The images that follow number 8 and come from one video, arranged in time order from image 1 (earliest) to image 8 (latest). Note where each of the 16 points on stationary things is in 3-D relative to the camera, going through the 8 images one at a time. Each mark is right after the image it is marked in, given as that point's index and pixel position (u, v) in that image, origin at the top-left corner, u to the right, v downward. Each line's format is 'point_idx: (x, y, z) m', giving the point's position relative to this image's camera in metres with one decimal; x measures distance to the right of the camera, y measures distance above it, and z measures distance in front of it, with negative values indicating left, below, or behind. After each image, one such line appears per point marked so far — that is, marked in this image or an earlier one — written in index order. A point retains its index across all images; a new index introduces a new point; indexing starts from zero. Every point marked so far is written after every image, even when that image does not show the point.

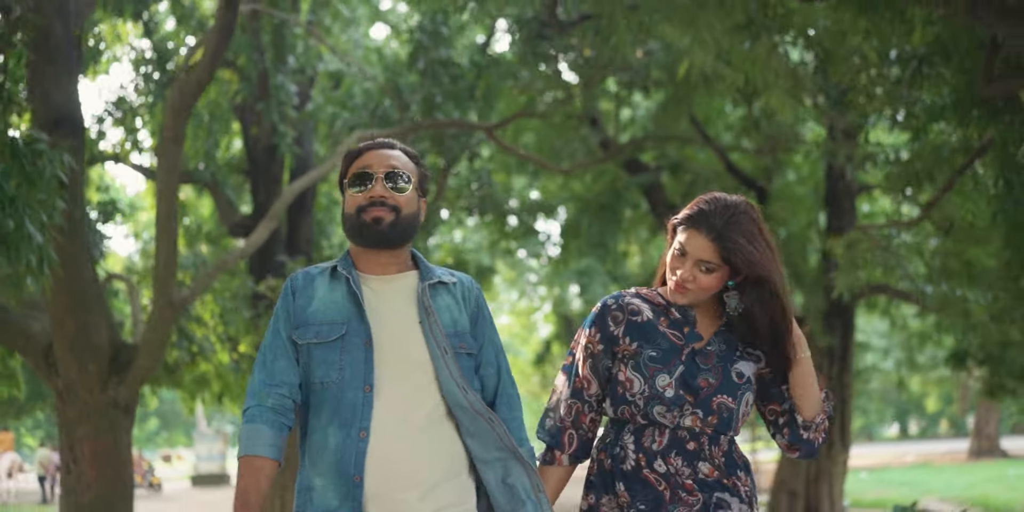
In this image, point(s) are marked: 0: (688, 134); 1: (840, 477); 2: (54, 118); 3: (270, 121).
0: (+2.0, +1.4, +14.4) m
1: (+3.9, -2.6, +14.6) m
2: (-3.4, +1.1, +9.5) m
3: (-2.8, +1.6, +14.8) m
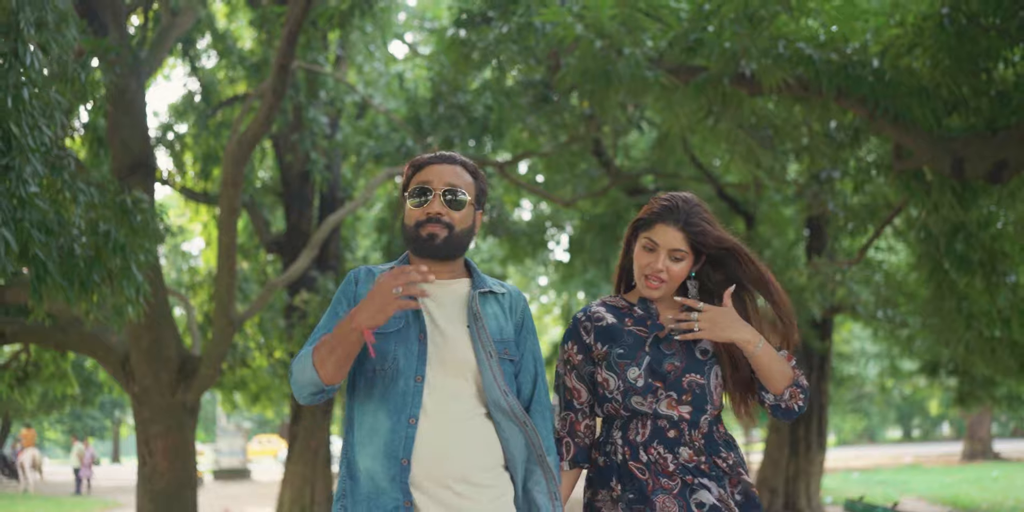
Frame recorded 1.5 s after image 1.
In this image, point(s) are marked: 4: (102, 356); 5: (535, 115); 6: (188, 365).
0: (+2.2, +1.2, +16.0) m
1: (+4.0, -2.8, +16.3) m
2: (-3.4, +0.8, +11.2) m
3: (-2.7, +1.4, +16.5) m
4: (-3.6, -0.8, +10.8) m
5: (+0.2, +1.2, +13.7) m
6: (-2.9, -1.0, +11.1) m
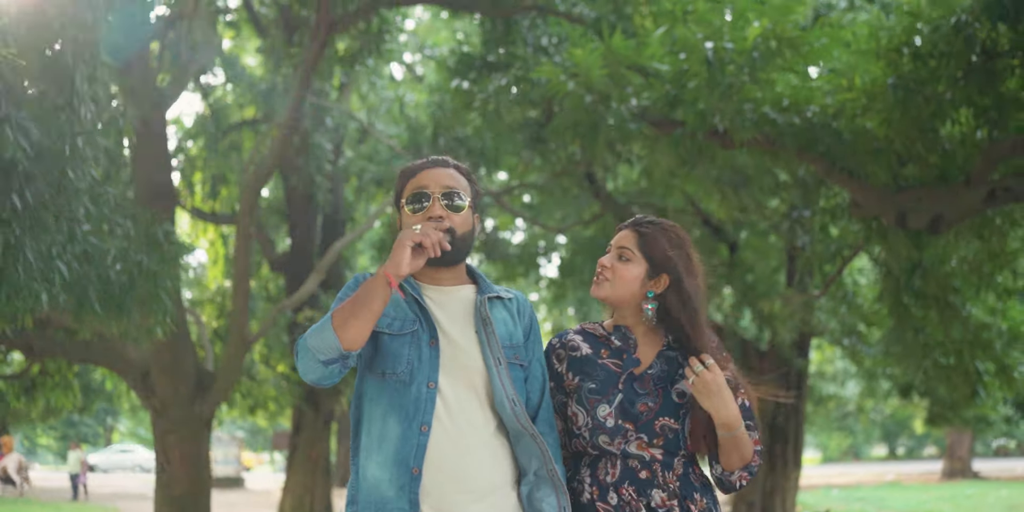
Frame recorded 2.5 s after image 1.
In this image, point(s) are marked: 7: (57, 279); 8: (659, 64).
0: (+2.1, +0.8, +16.9) m
1: (+3.8, -3.2, +17.1) m
2: (-3.4, +0.6, +12.0) m
3: (-2.8, +1.1, +17.4) m
4: (-3.6, -1.0, +11.6) m
5: (+0.1, +0.9, +14.5) m
6: (-2.9, -1.2, +11.9) m
7: (-2.8, -0.1, +7.7) m
8: (+1.1, +1.5, +9.9) m
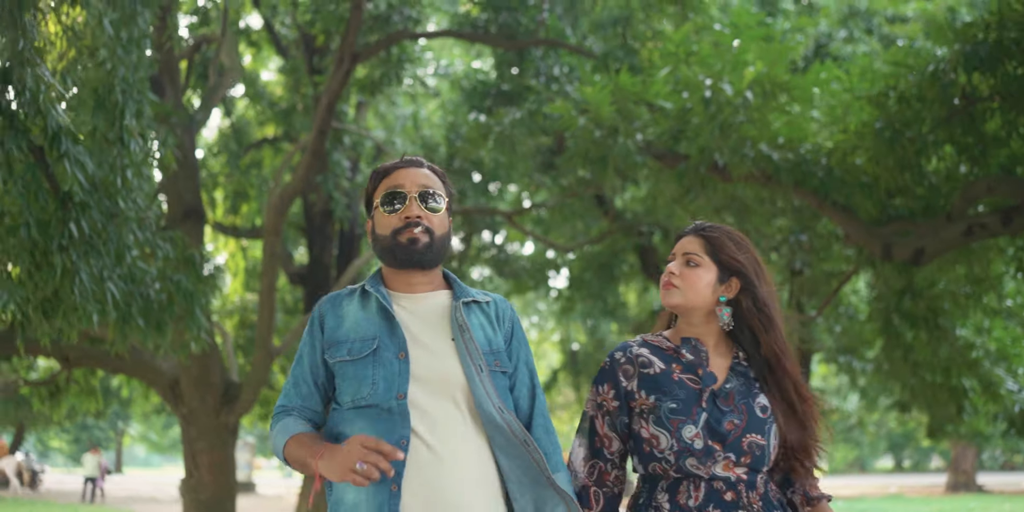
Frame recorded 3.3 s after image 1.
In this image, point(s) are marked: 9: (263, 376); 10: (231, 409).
0: (+2.2, +0.6, +17.5) m
1: (+3.9, -3.5, +17.7) m
2: (-3.3, +0.5, +12.7) m
3: (-2.6, +0.9, +18.0) m
4: (-3.5, -1.2, +12.2) m
5: (+0.2, +0.7, +15.2) m
6: (-2.8, -1.3, +12.6) m
7: (-2.7, -0.3, +8.3) m
8: (+1.3, +1.3, +10.5) m
9: (-2.4, -1.2, +12.3) m
10: (-2.8, -1.5, +12.5) m
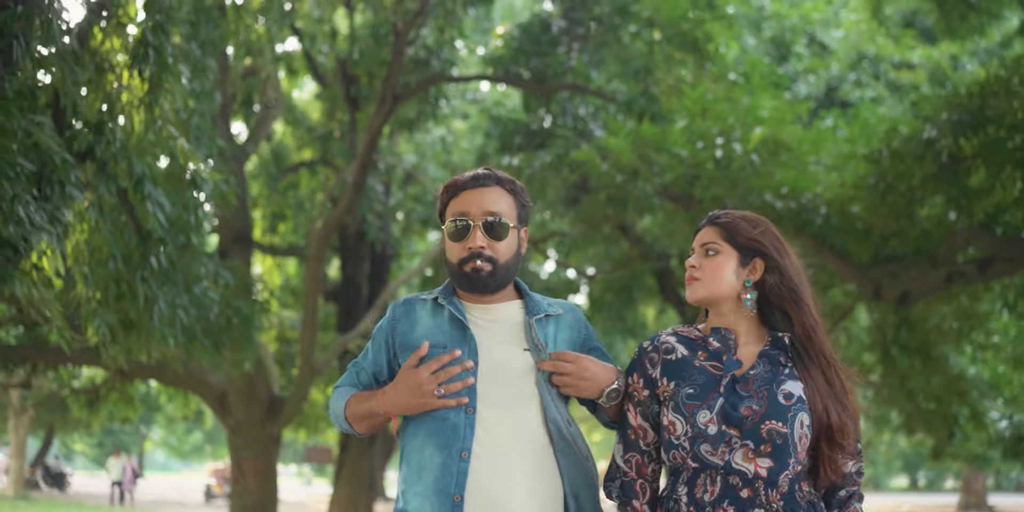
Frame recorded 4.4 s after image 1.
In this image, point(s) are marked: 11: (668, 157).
0: (+2.6, +0.2, +18.4) m
1: (+4.2, -3.9, +18.6) m
2: (-3.0, +0.2, +13.7) m
3: (-2.2, +0.6, +19.0) m
4: (-3.3, -1.4, +13.2) m
5: (+0.6, +0.4, +16.1) m
6: (-2.6, -1.6, +13.6) m
7: (-2.5, -0.5, +9.3) m
8: (+1.5, +1.0, +11.5) m
9: (-2.2, -1.4, +13.2) m
10: (-2.5, -1.8, +13.5) m
11: (+1.4, +0.9, +11.7) m
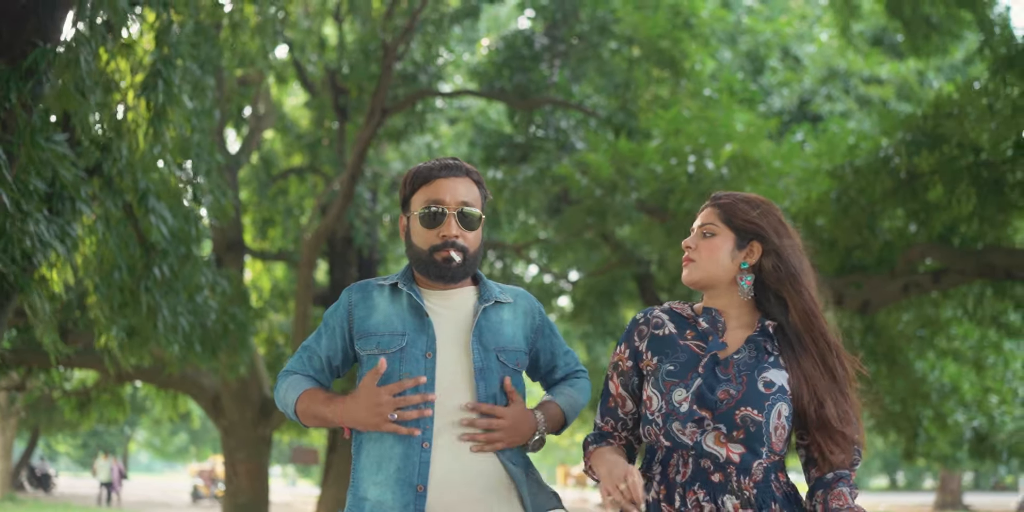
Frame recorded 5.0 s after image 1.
0: (+2.4, +0.1, +19.0) m
1: (+4.0, -4.0, +19.2) m
2: (-3.2, +0.1, +14.2) m
3: (-2.5, +0.6, +19.5) m
4: (-3.5, -1.5, +13.7) m
5: (+0.4, +0.3, +16.7) m
6: (-2.8, -1.7, +14.1) m
7: (-2.6, -0.6, +9.8) m
8: (+1.4, +0.9, +12.0) m
9: (-2.4, -1.5, +13.8) m
10: (-2.7, -1.9, +14.0) m
11: (+1.3, +0.8, +12.3) m
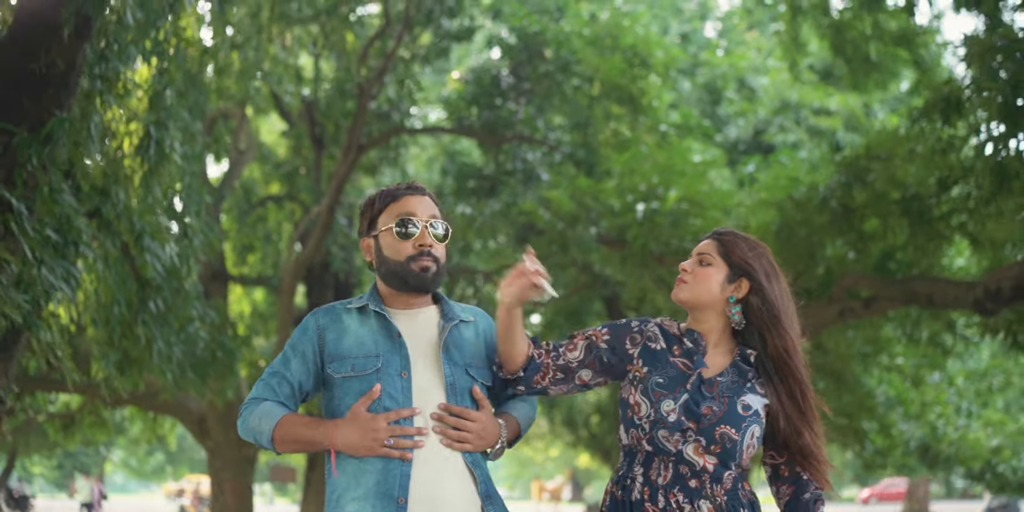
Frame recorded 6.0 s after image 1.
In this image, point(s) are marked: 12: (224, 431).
0: (+1.9, -0.2, +19.9) m
1: (+3.6, -4.3, +20.0) m
2: (-3.5, -0.2, +14.9) m
3: (-2.9, +0.2, +20.3) m
4: (-3.8, -1.8, +14.5) m
5: (0.0, 0.0, +17.5) m
6: (-3.1, -2.0, +14.8) m
7: (-2.9, -0.9, +10.6) m
8: (+1.1, +0.6, +12.9) m
9: (-2.7, -1.8, +14.5) m
10: (-3.1, -2.2, +14.7) m
11: (+1.0, +0.5, +13.1) m
12: (-3.3, -2.0, +14.6) m
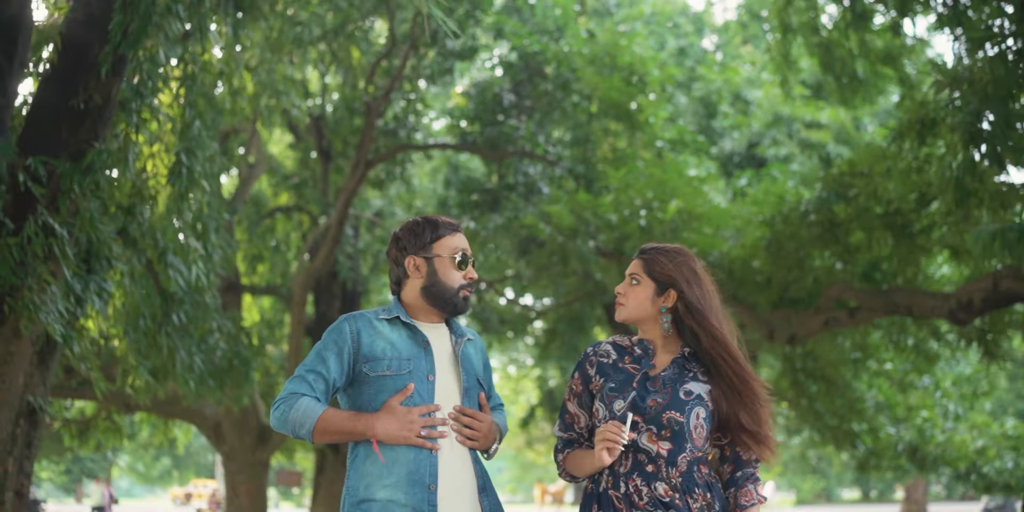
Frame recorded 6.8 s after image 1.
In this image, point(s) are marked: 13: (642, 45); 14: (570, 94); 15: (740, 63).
0: (+2.0, -0.4, +20.5) m
1: (+3.6, -4.4, +20.6) m
2: (-3.5, -0.3, +15.5) m
3: (-2.9, 0.0, +20.9) m
4: (-3.7, -2.0, +15.1) m
5: (0.0, -0.2, +18.1) m
6: (-3.0, -2.2, +15.4) m
7: (-2.8, -1.0, +11.2) m
8: (+1.1, +0.5, +13.5) m
9: (-2.7, -2.0, +15.1) m
10: (-3.0, -2.3, +15.3) m
11: (+1.0, +0.4, +13.7) m
12: (-3.3, -2.2, +15.2) m
13: (+1.7, +2.8, +16.7) m
14: (+0.7, +1.9, +15.2) m
15: (+3.6, +3.0, +19.7) m
